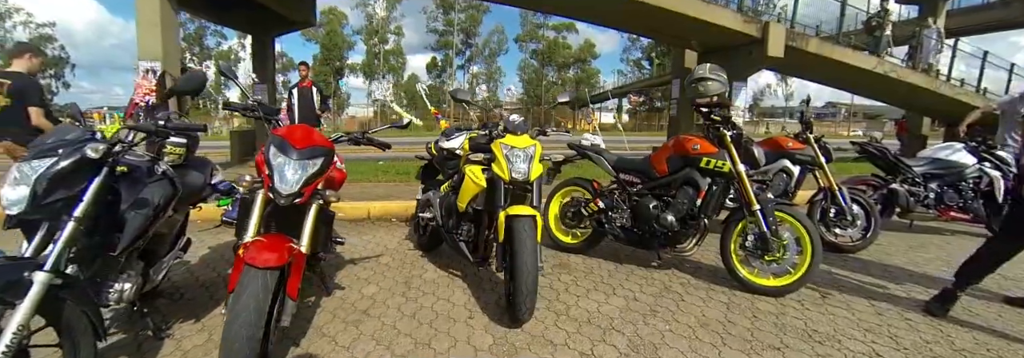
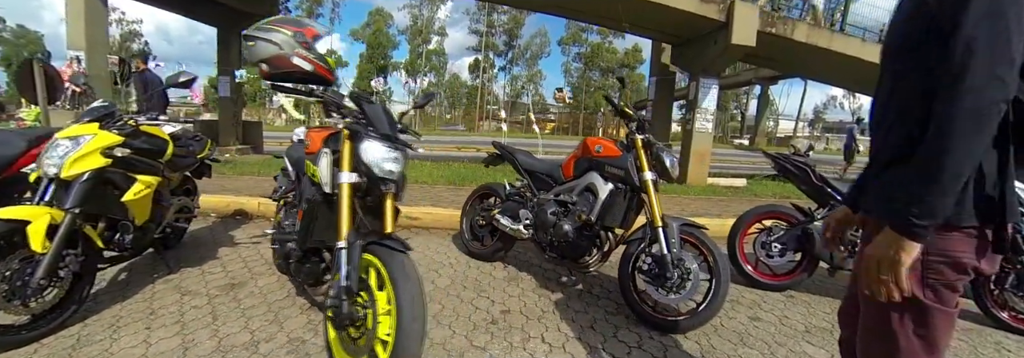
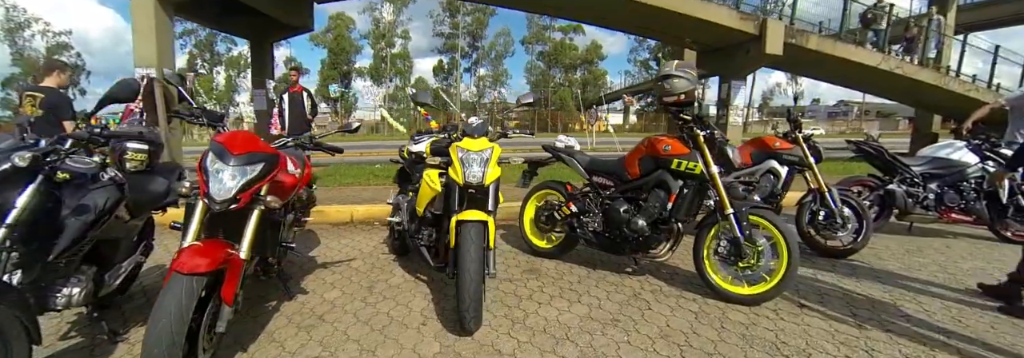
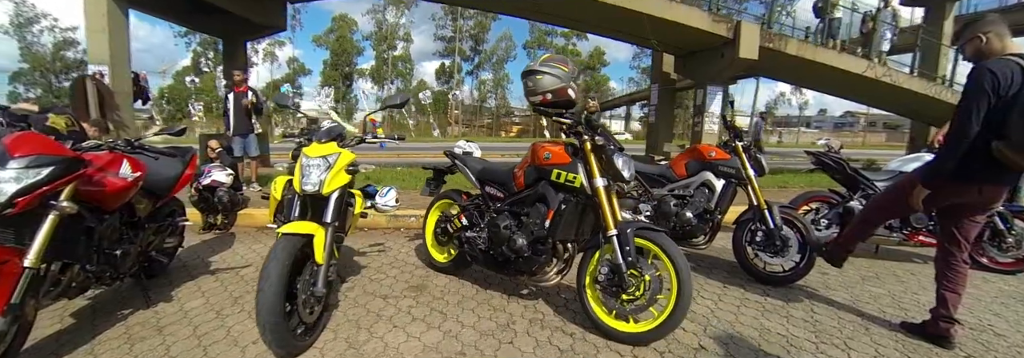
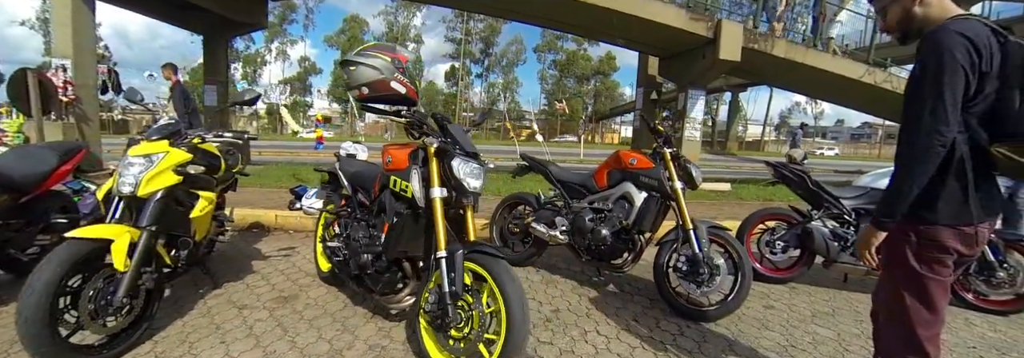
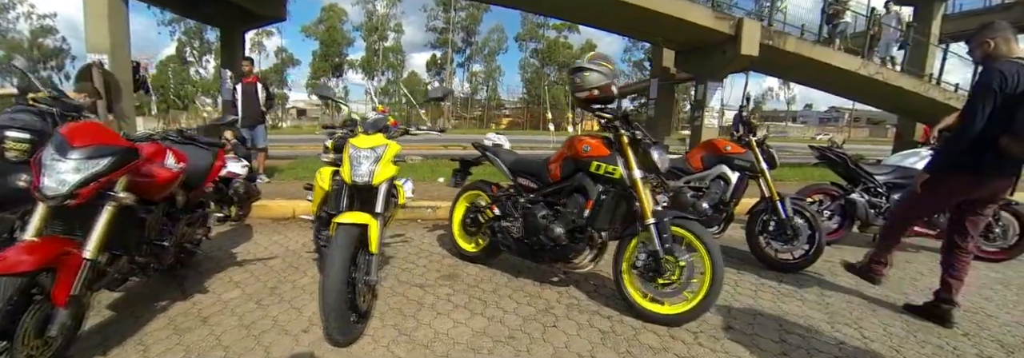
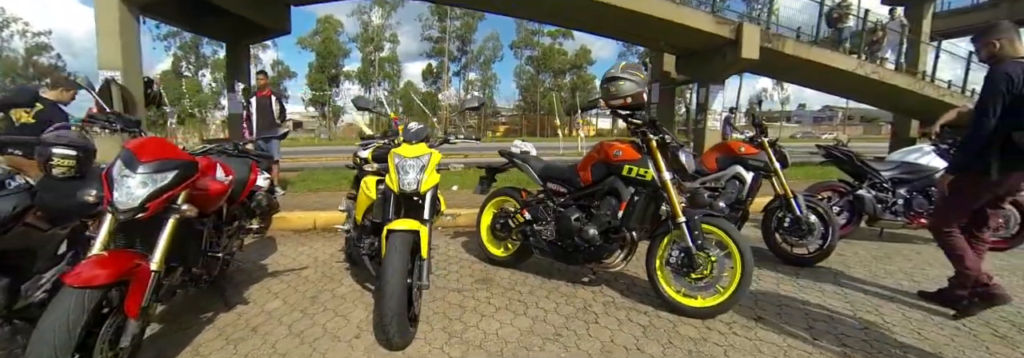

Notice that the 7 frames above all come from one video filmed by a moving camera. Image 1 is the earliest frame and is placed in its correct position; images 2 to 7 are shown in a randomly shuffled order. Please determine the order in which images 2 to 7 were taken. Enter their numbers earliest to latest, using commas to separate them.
3, 7, 6, 4, 5, 2
